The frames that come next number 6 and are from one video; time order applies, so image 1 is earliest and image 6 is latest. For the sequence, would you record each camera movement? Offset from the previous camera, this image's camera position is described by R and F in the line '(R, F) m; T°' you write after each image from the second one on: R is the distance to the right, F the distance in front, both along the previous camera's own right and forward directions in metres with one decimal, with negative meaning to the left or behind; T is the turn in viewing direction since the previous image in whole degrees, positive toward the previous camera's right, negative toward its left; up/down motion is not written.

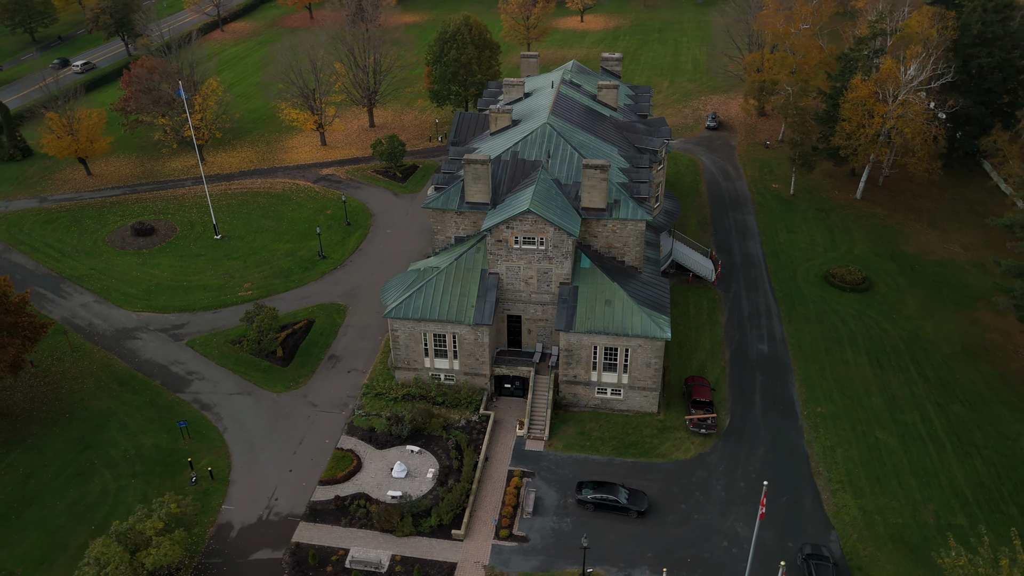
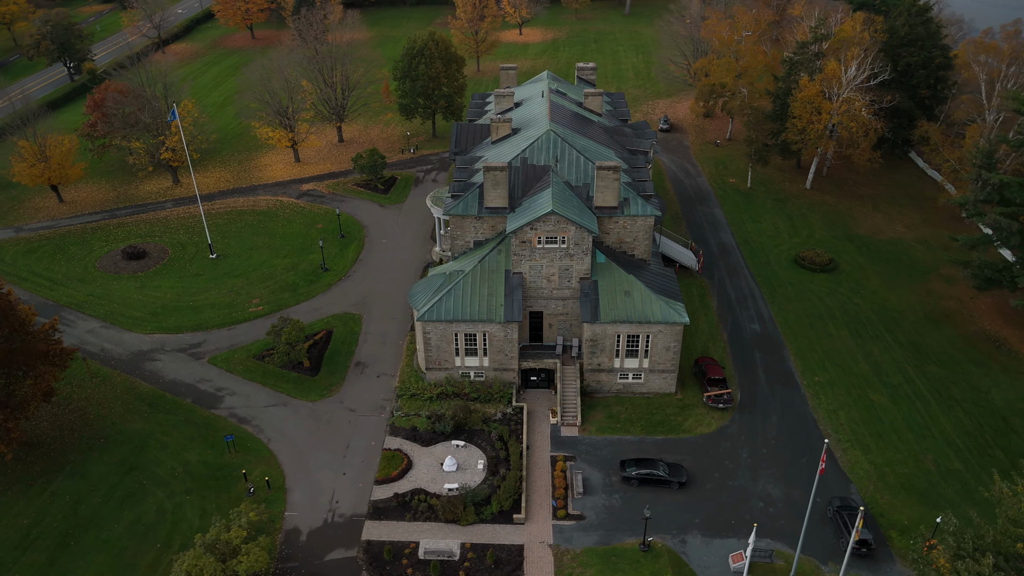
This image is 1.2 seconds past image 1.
(-5.8, -2.1) m; +6°
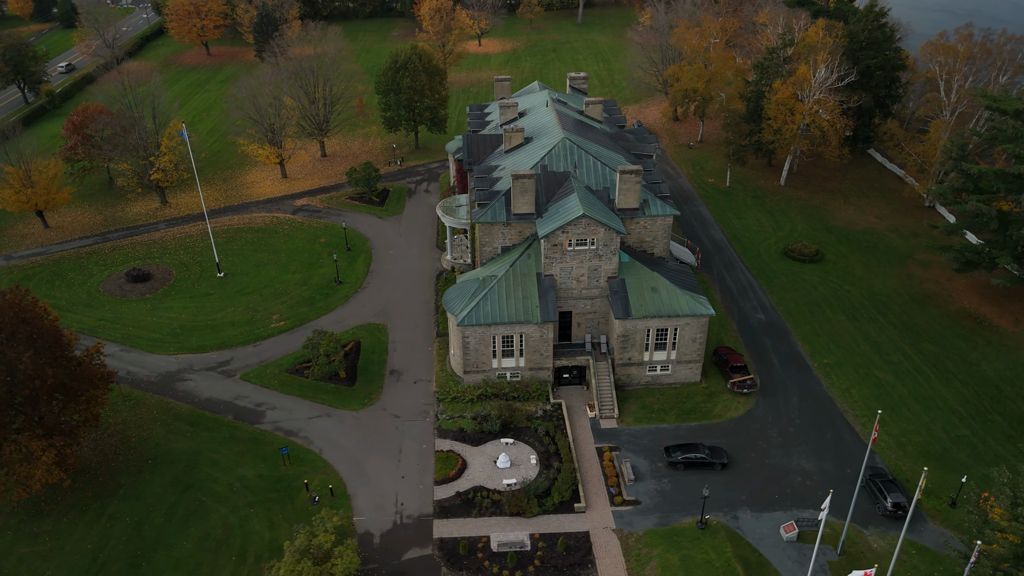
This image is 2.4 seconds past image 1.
(-5.7, -1.5) m; +5°
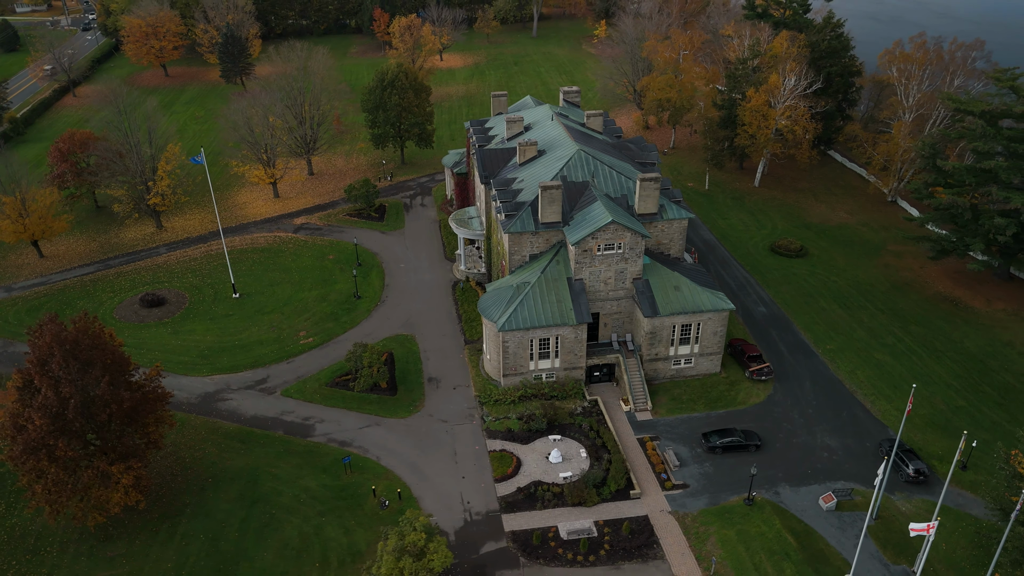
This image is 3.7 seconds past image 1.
(-6.0, -2.1) m; +5°
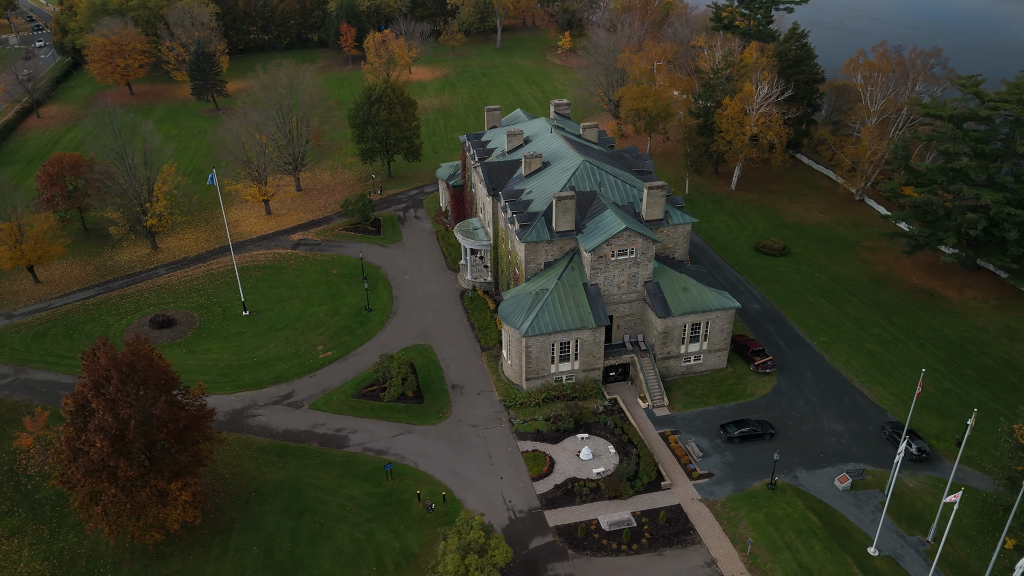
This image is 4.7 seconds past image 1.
(-4.5, -1.8) m; +4°
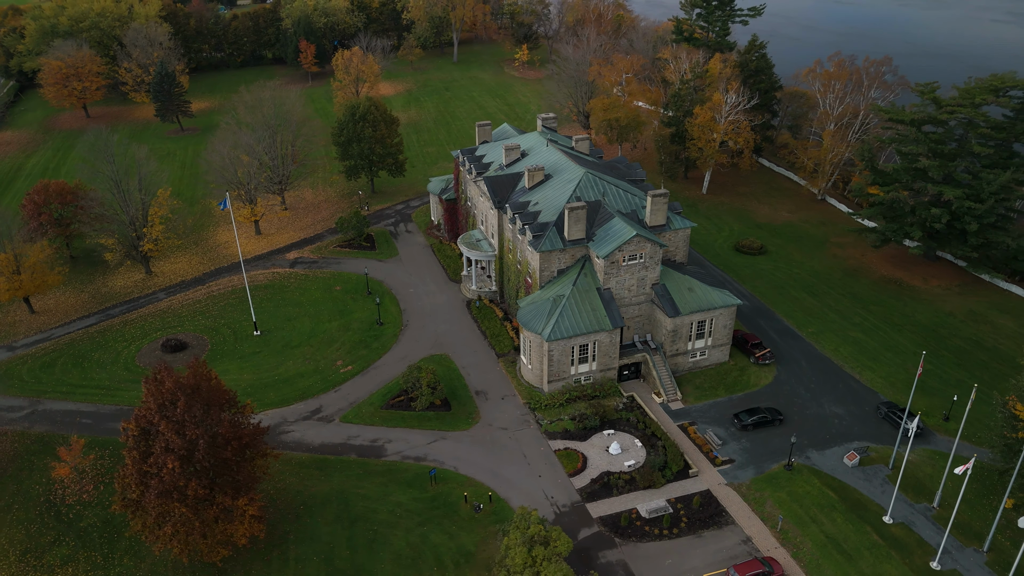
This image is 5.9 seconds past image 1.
(-5.4, -2.2) m; +5°
